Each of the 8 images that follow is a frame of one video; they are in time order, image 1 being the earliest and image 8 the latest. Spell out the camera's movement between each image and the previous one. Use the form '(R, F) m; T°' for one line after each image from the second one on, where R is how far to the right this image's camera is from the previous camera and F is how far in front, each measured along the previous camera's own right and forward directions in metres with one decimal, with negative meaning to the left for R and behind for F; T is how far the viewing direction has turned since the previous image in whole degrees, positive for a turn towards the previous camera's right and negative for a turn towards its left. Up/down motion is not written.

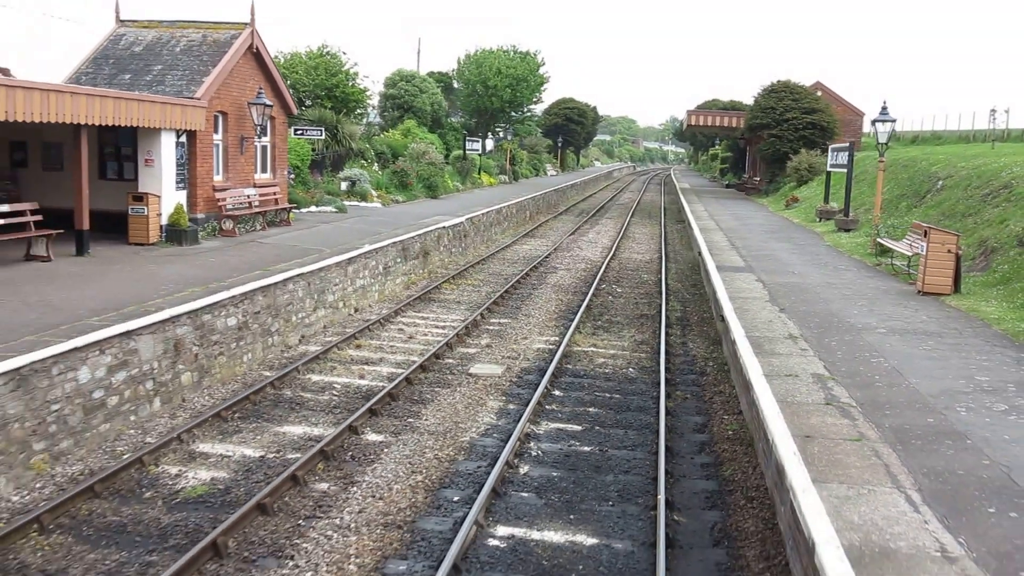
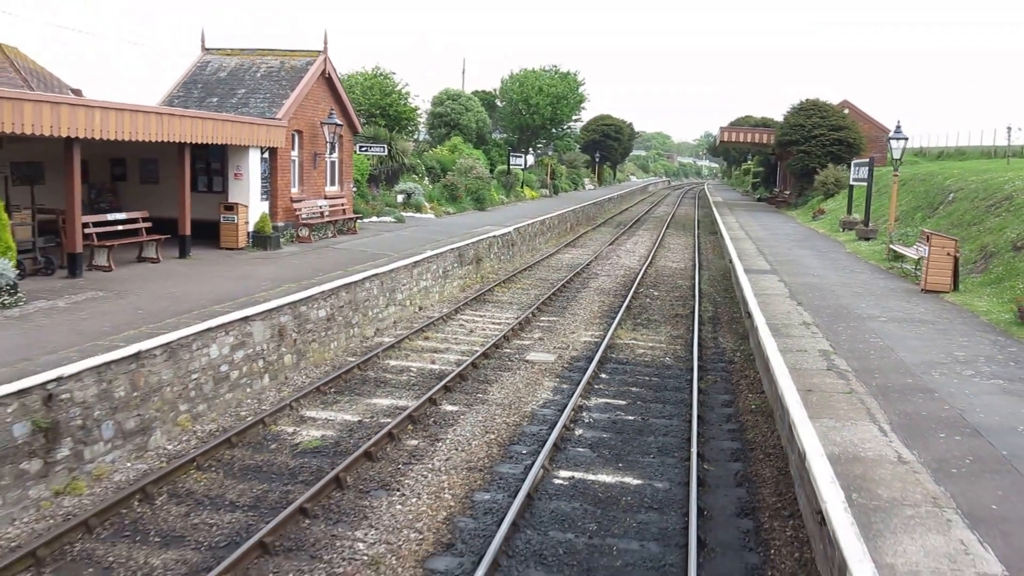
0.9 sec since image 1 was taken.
(-0.3, -1.7) m; -2°
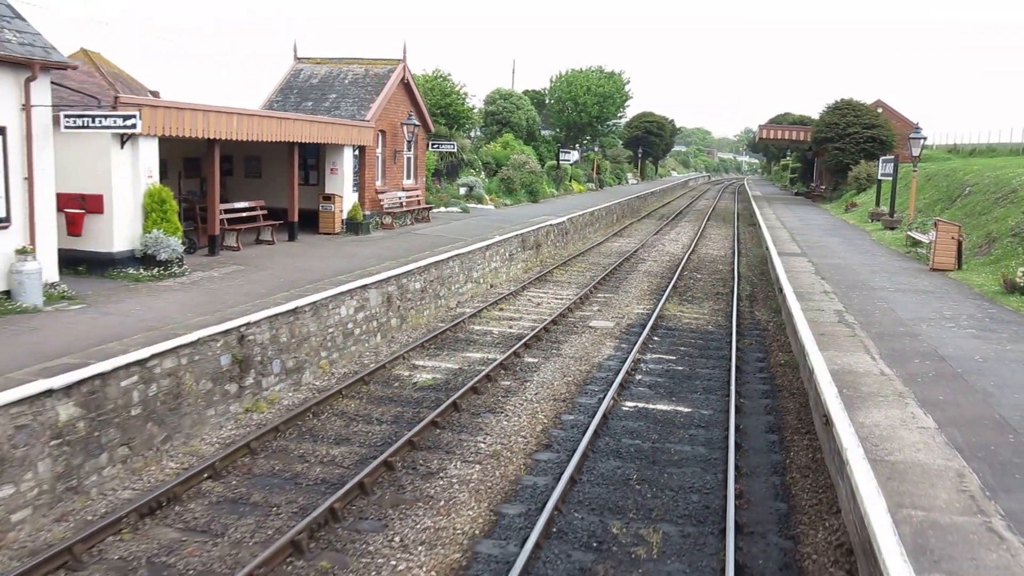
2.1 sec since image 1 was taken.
(-0.5, -2.4) m; -2°
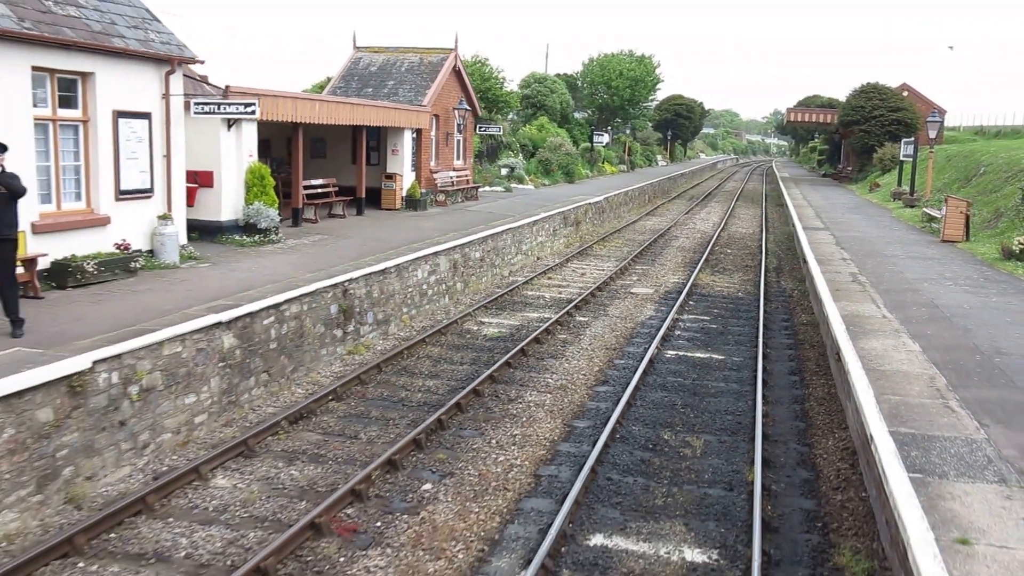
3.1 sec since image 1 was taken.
(-0.5, -1.8) m; -2°
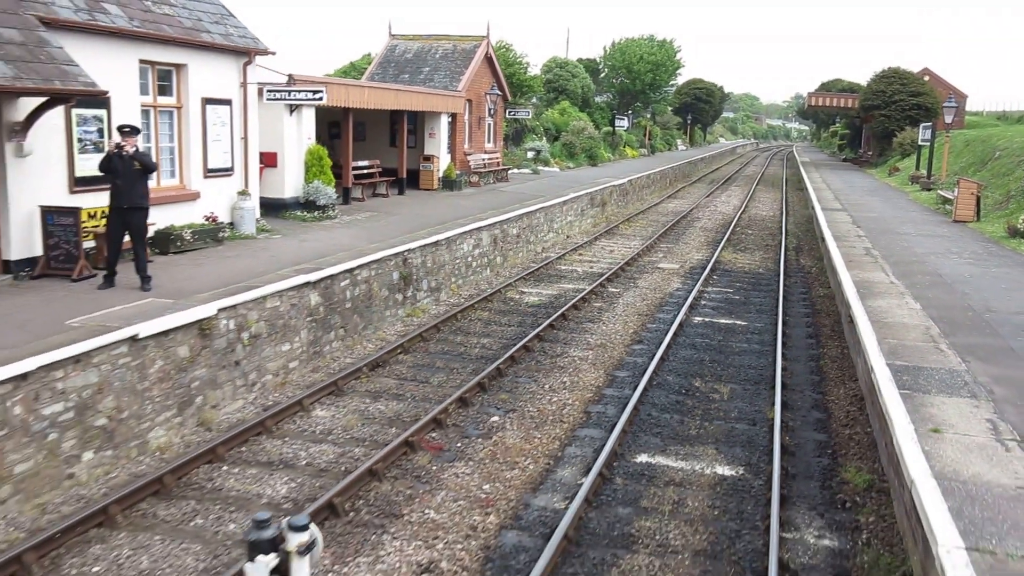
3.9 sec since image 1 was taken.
(-0.4, -1.3) m; -1°
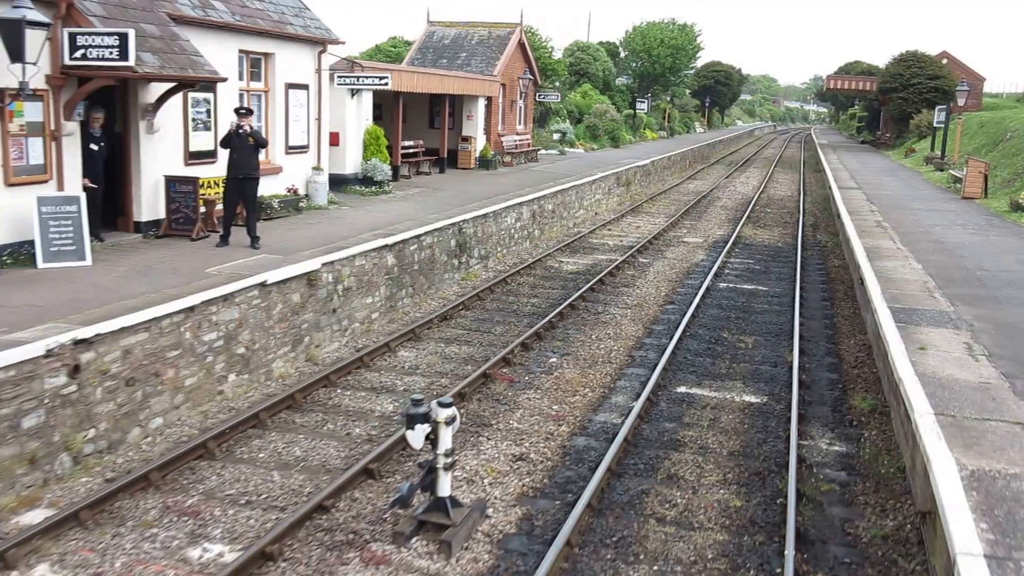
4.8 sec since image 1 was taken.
(-0.5, -1.6) m; -1°
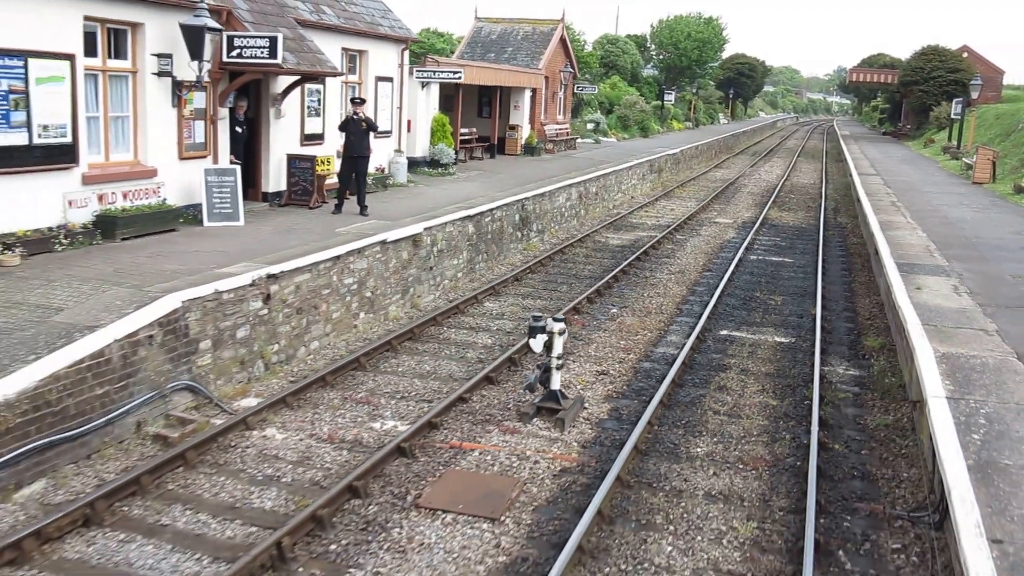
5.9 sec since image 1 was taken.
(-0.7, -2.1) m; -1°
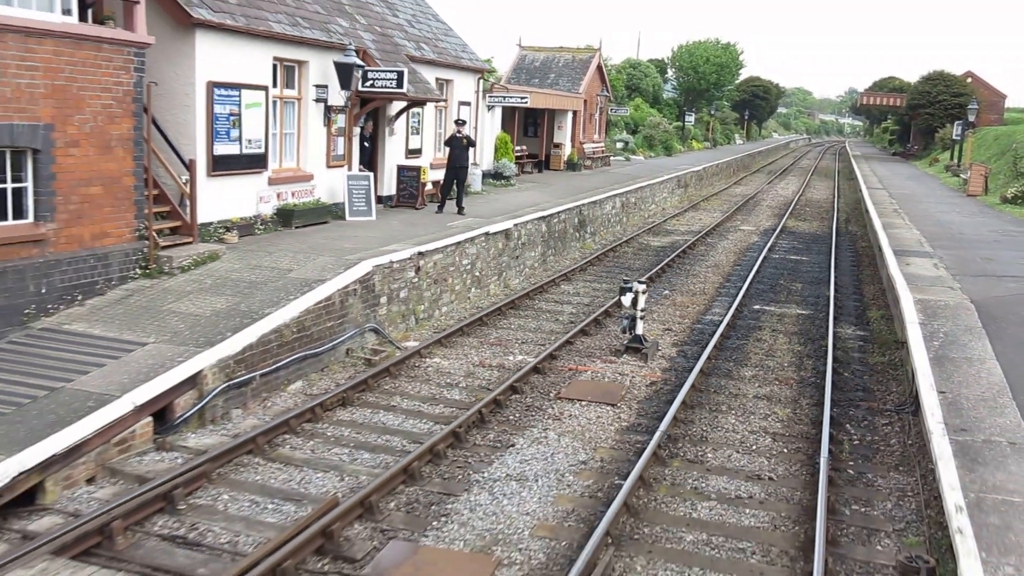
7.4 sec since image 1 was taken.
(-1.0, -3.0) m; -1°
